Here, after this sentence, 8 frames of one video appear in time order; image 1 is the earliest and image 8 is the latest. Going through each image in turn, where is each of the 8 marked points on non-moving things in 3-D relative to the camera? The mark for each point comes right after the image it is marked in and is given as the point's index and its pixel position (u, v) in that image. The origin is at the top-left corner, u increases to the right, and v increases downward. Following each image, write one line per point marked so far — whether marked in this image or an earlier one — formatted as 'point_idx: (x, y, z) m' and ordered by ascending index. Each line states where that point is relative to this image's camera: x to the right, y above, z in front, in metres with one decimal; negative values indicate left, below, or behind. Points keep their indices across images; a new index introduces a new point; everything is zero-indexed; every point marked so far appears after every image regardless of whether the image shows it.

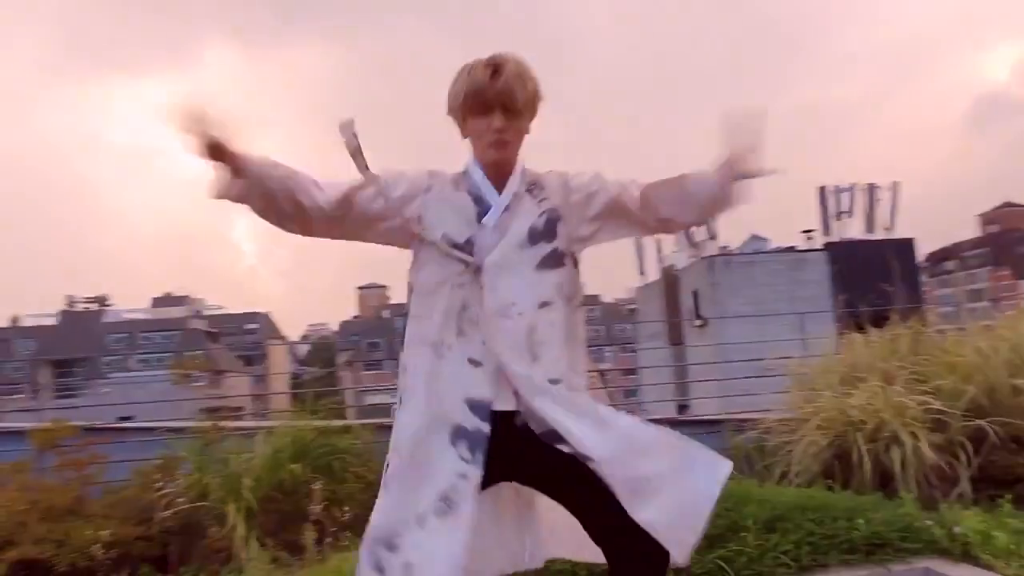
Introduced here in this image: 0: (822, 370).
0: (+2.1, -0.6, +4.9) m
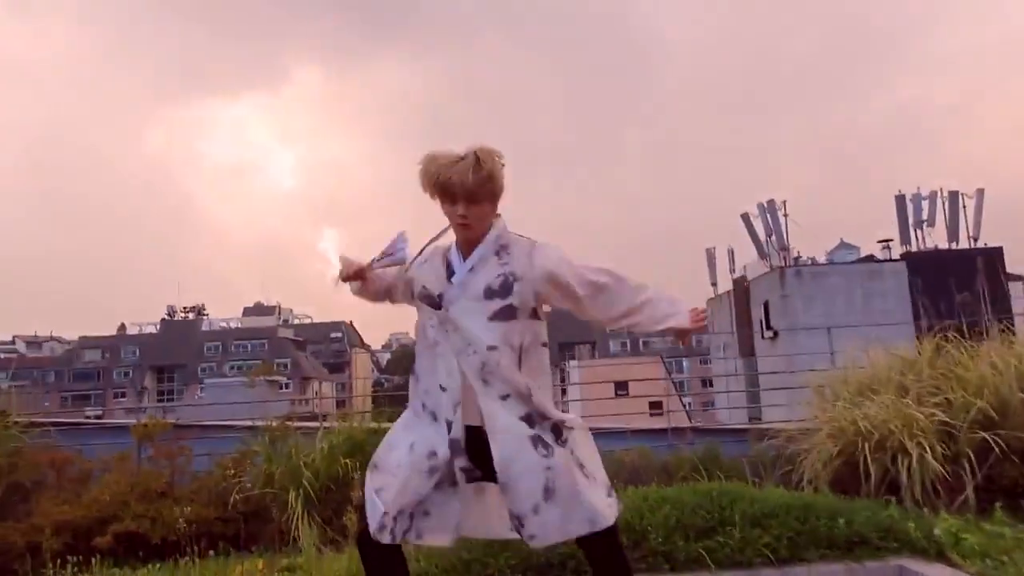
0: (+2.3, -0.7, +5.1) m
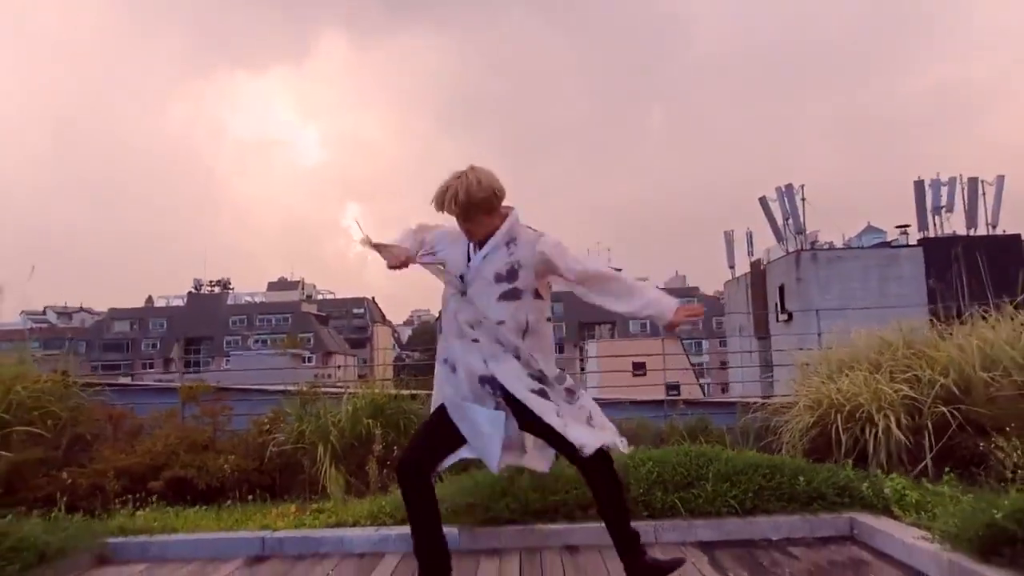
0: (+2.4, -0.6, +5.5) m
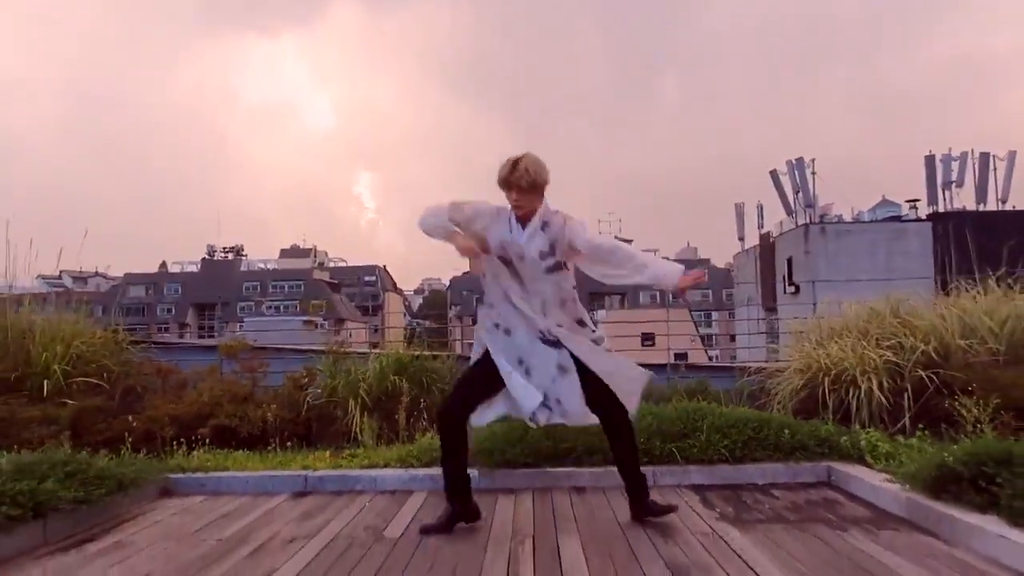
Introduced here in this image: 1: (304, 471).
0: (+2.5, -0.3, +5.9) m
1: (-1.3, -1.1, +4.5) m
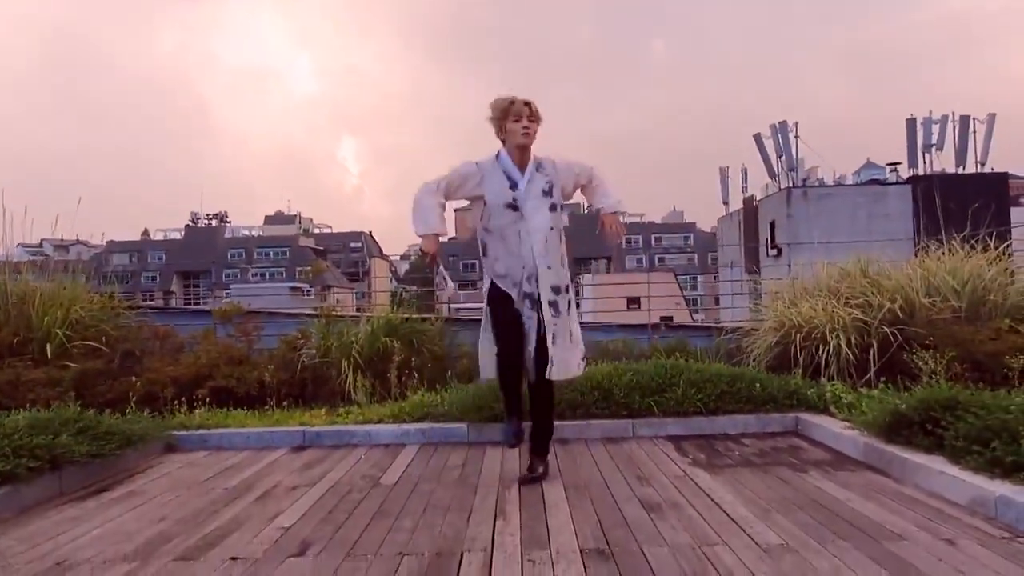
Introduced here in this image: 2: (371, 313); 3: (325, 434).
0: (+2.4, 0.0, +6.2) m
1: (-1.4, -0.9, +4.7) m
2: (-1.2, -0.2, +6.1) m
3: (-1.2, -0.9, +4.6) m
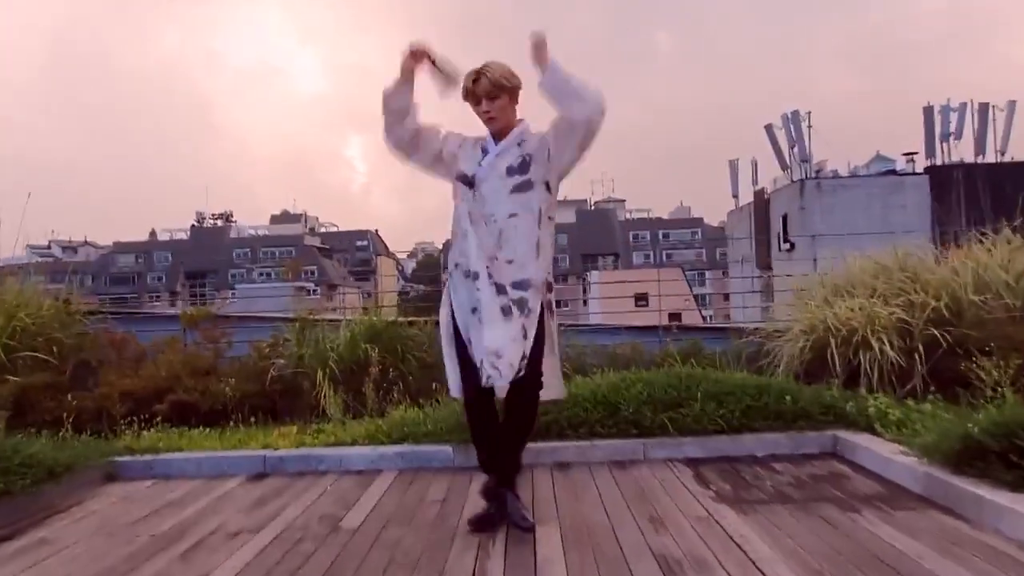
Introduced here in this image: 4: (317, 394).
0: (+2.4, 0.0, +5.6) m
1: (-1.4, -0.9, +4.1) m
2: (-1.2, -0.2, +5.5) m
3: (-1.2, -0.9, +4.0) m
4: (-1.4, -0.8, +5.1) m
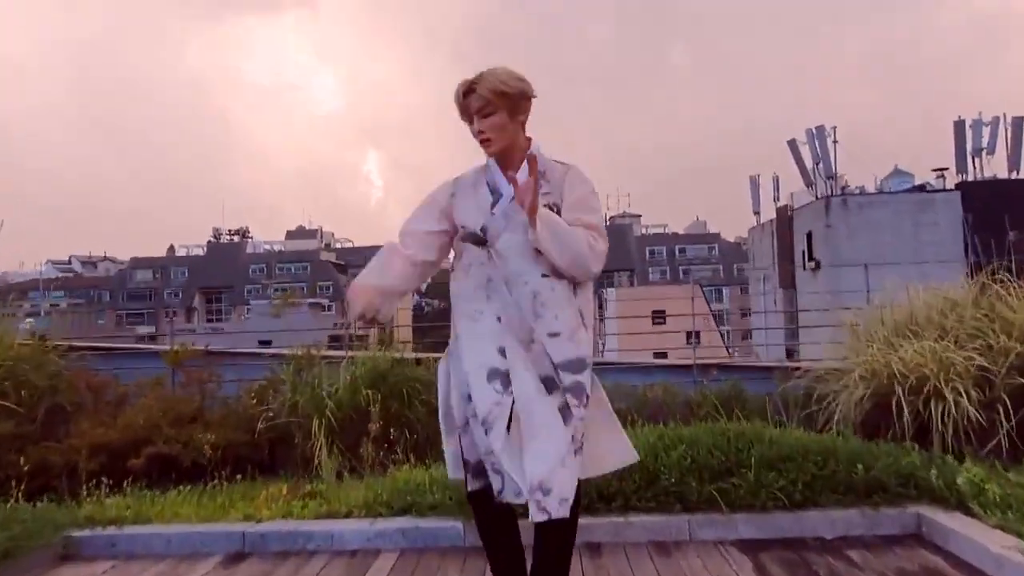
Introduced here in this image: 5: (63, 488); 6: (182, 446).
0: (+2.5, -0.2, +4.9) m
1: (-1.3, -1.2, +3.5) m
2: (-1.1, -0.5, +5.0) m
3: (-1.1, -1.2, +3.4) m
4: (-1.3, -1.0, +4.6) m
5: (-2.7, -1.2, +4.3) m
6: (-2.1, -1.0, +4.5) m
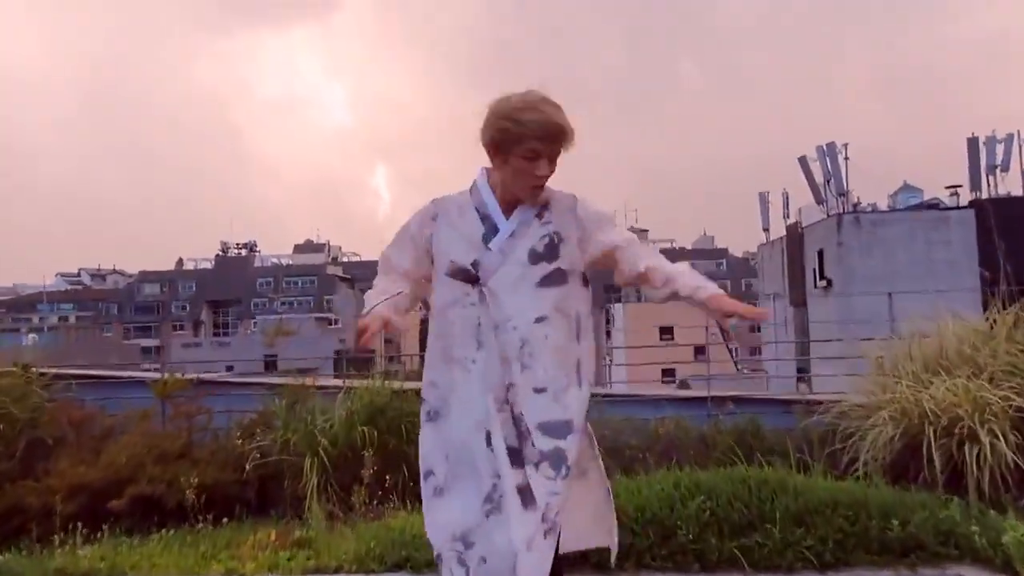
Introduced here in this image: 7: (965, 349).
0: (+2.5, -0.4, +4.7) m
1: (-1.3, -1.3, +3.3) m
2: (-1.1, -0.7, +4.7) m
3: (-1.1, -1.3, +3.1) m
4: (-1.2, -1.2, +4.3) m
5: (-2.7, -1.4, +4.1) m
6: (-2.1, -1.2, +4.3) m
7: (+2.8, -0.4, +4.5) m
